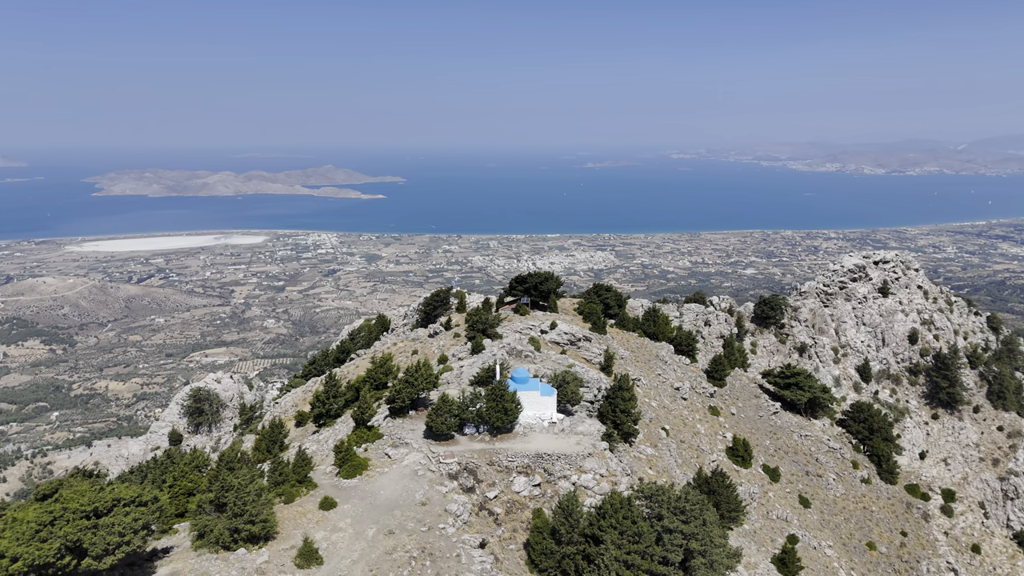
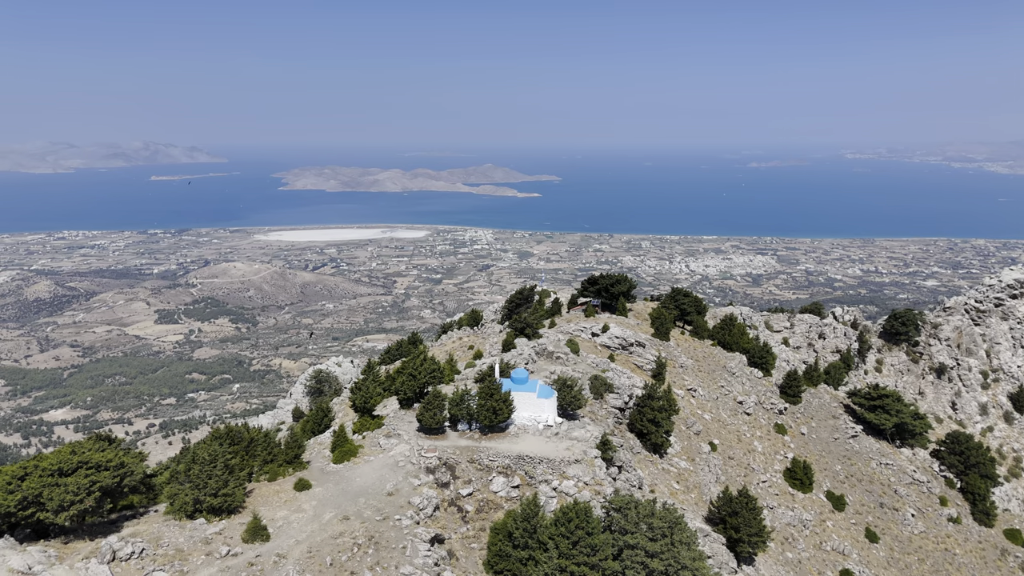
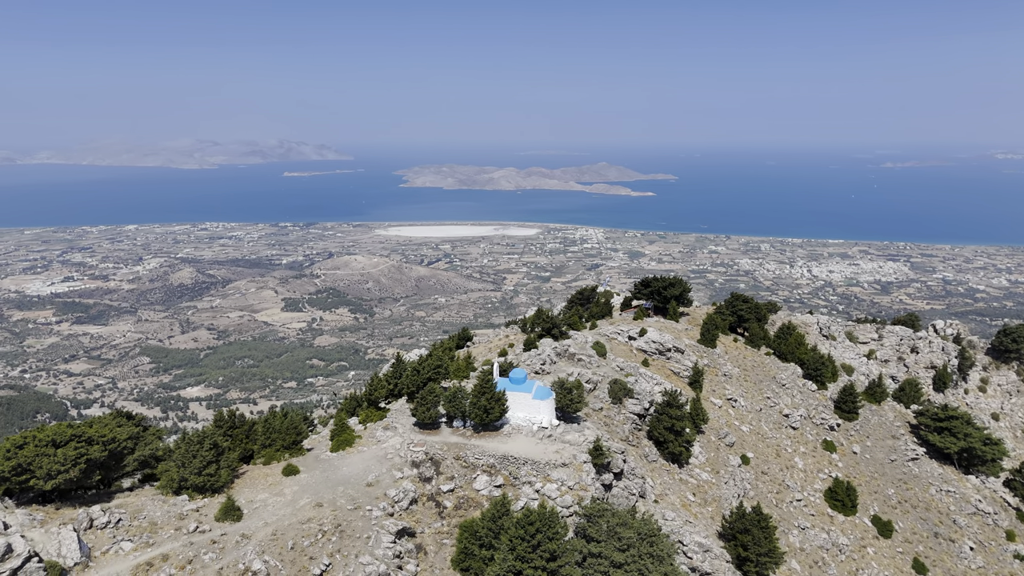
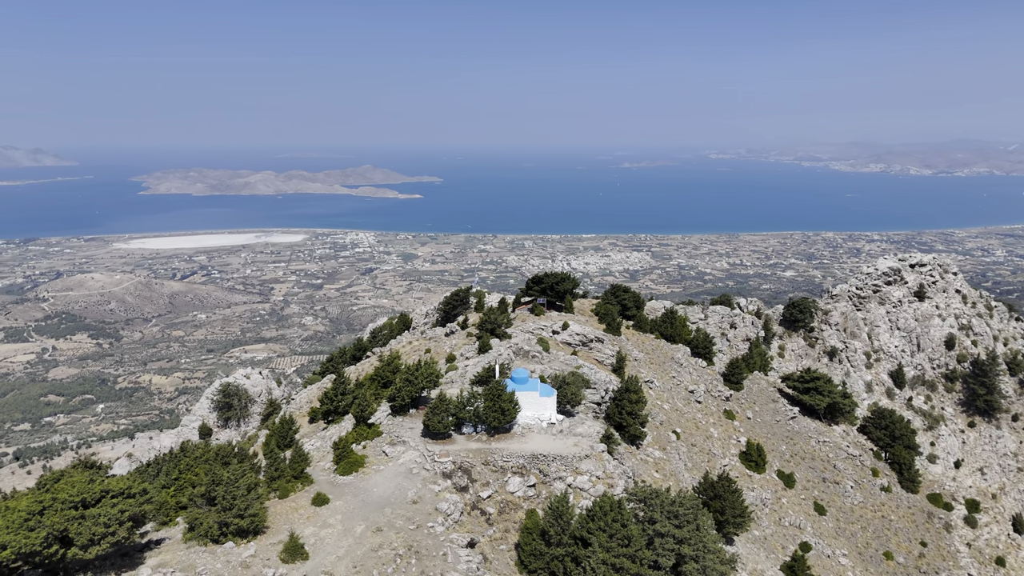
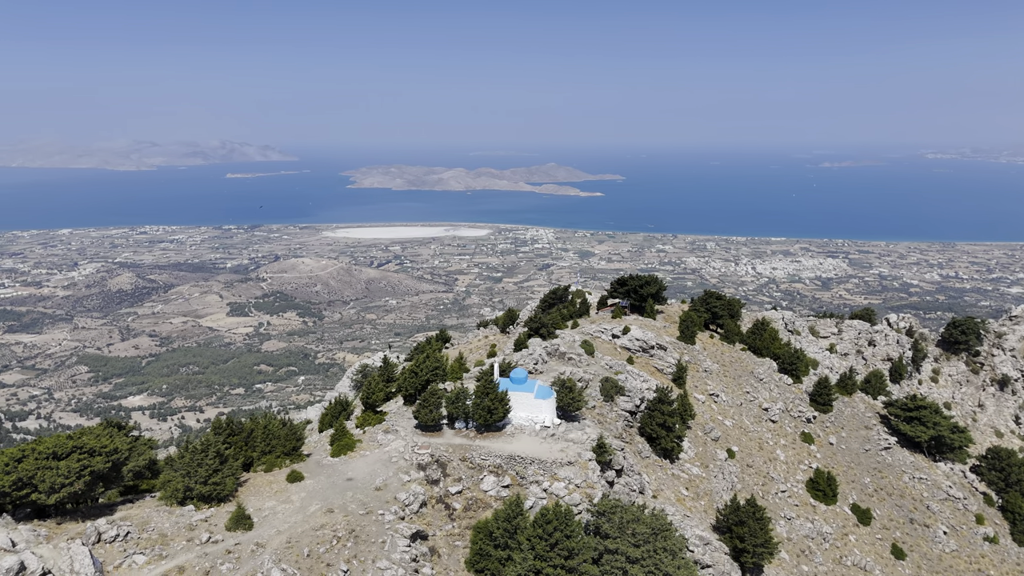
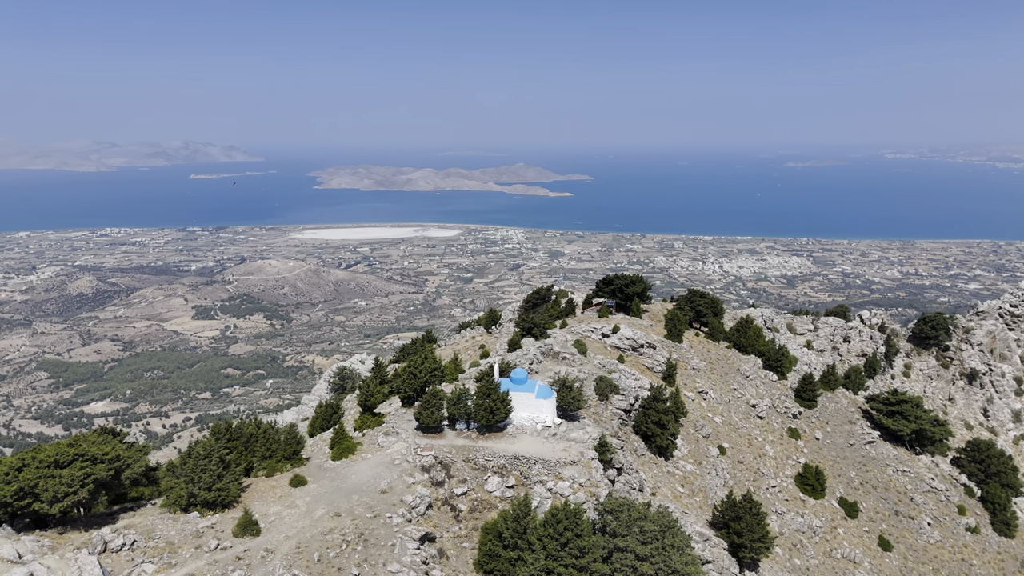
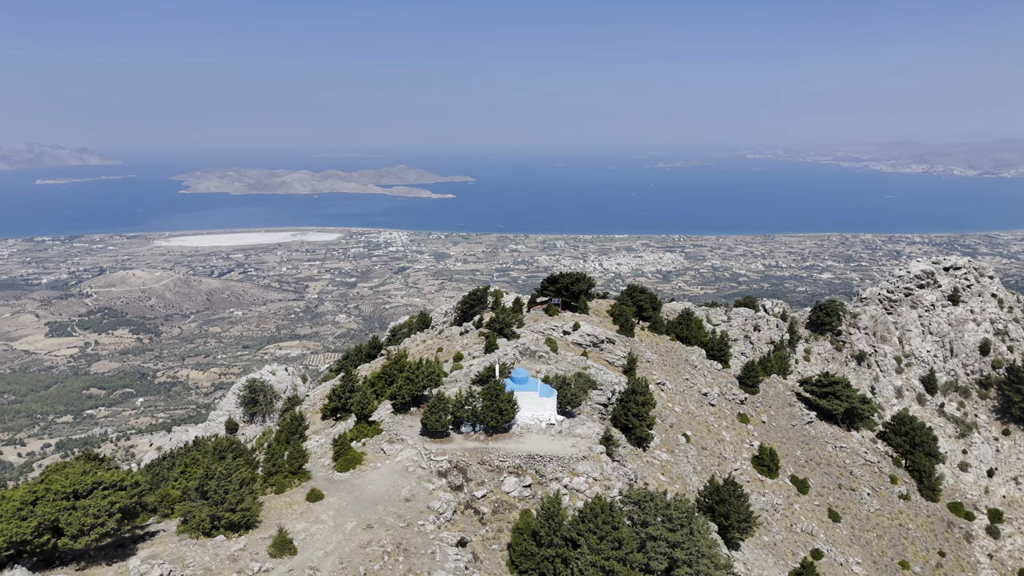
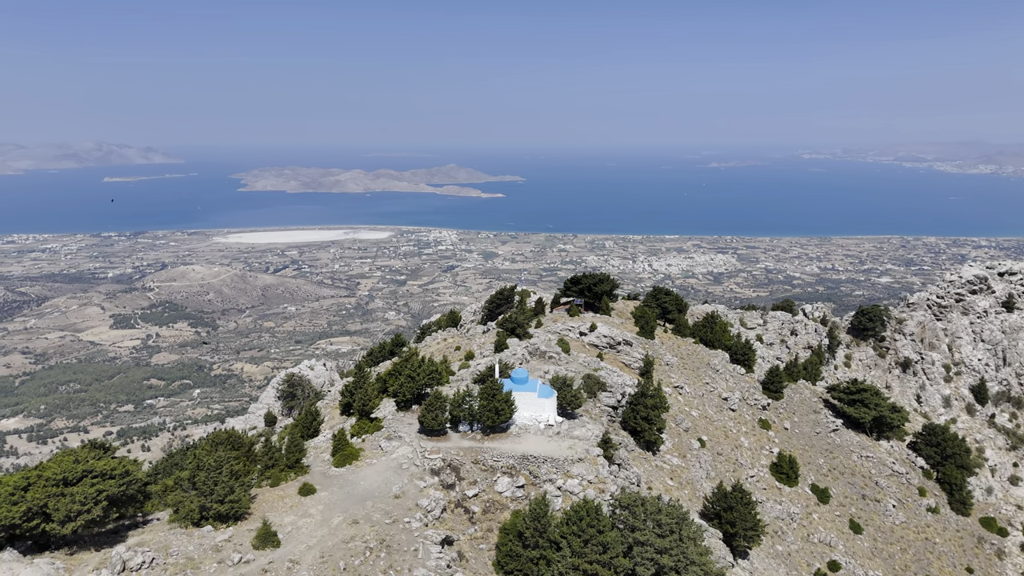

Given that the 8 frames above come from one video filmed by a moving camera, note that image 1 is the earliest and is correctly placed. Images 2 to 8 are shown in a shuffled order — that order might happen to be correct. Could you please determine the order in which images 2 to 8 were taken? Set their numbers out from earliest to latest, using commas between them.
4, 7, 8, 2, 6, 5, 3
